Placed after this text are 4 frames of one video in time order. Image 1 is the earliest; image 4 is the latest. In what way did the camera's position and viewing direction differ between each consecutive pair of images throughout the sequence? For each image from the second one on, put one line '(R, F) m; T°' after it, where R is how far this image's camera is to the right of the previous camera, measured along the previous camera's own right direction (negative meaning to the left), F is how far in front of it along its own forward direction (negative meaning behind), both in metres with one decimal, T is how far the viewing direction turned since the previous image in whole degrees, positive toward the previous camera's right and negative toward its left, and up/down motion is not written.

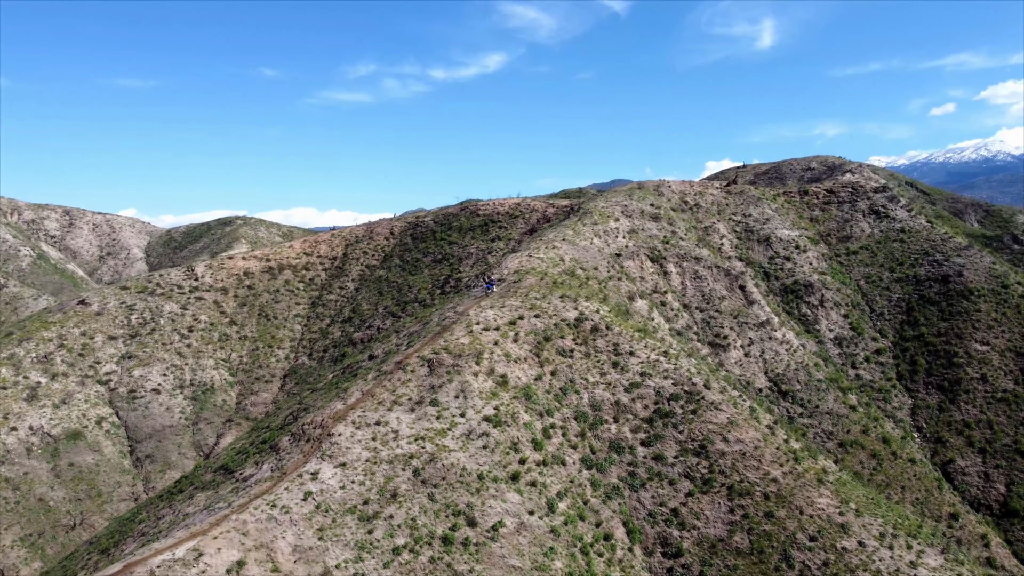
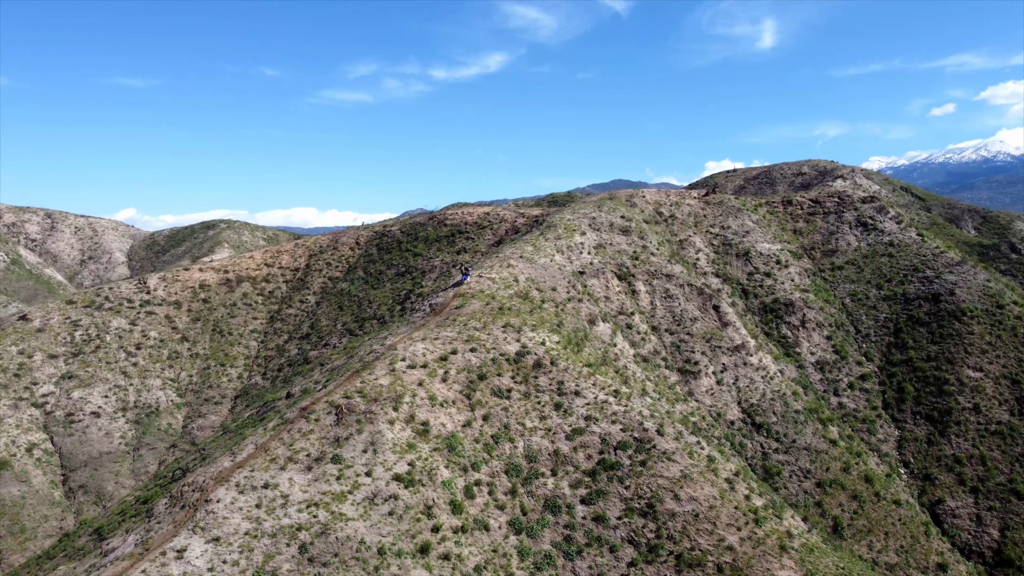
(+2.6, +3.6) m; 0°
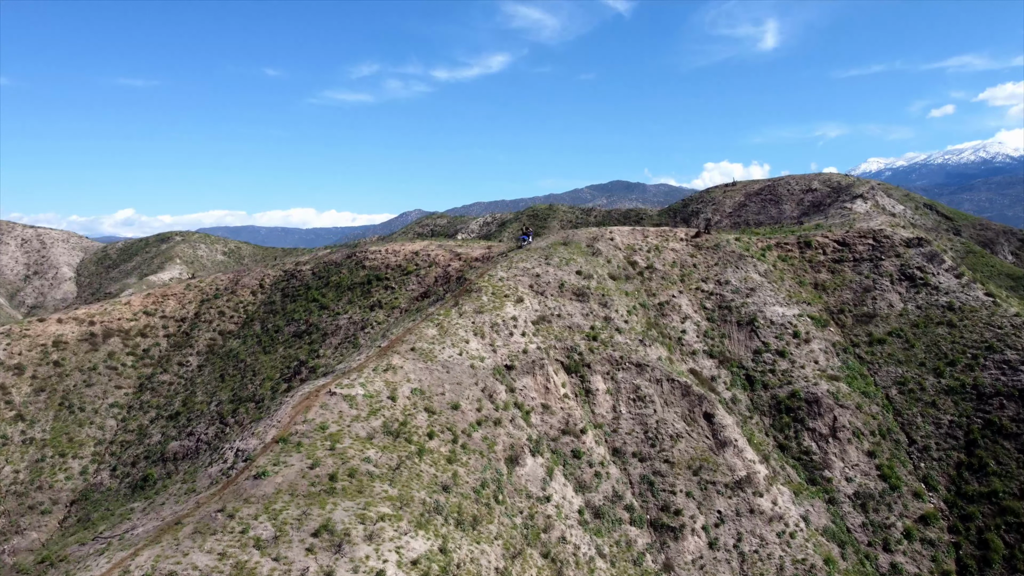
(+4.0, +14.4) m; 0°
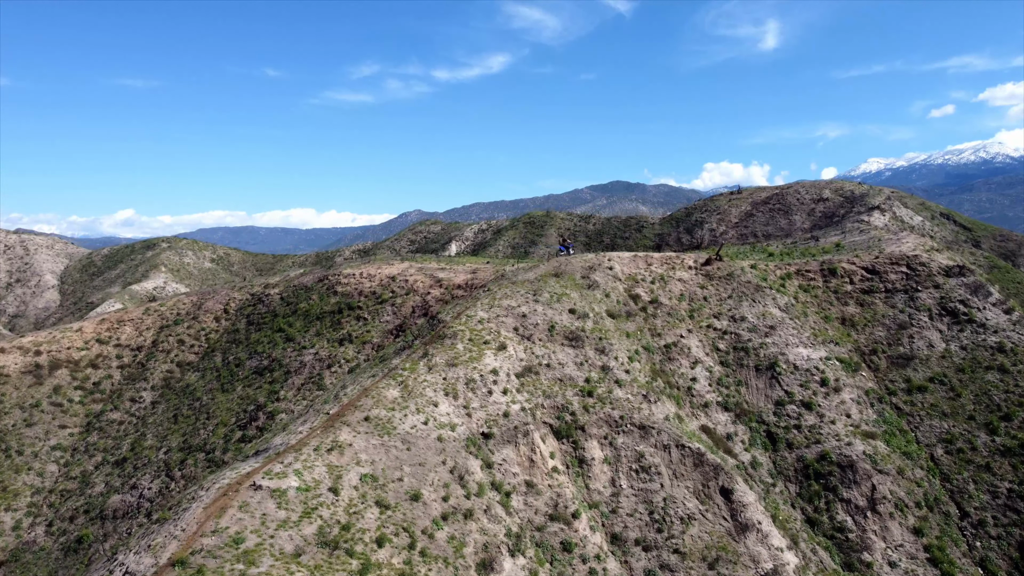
(+0.7, +5.1) m; 0°
